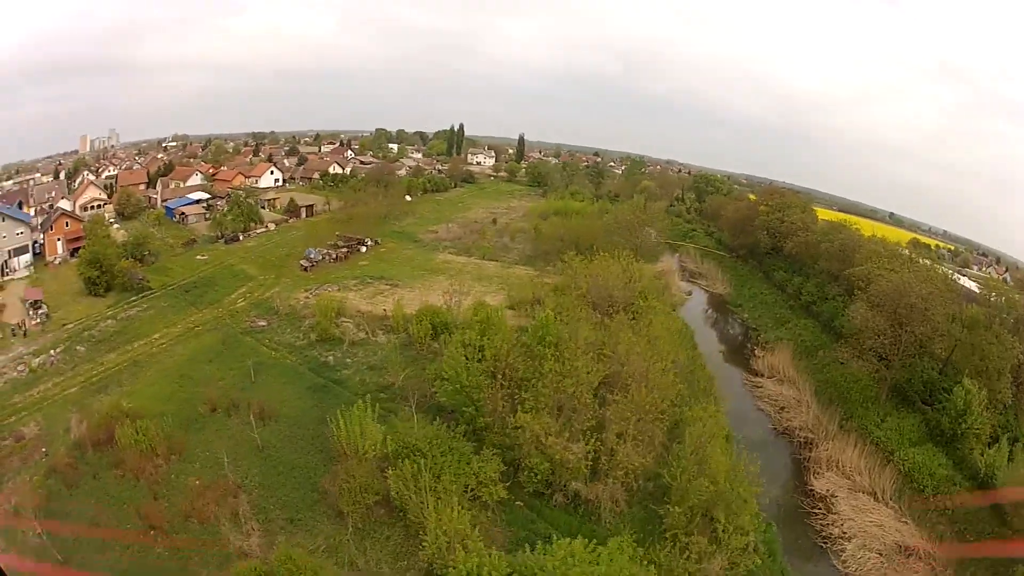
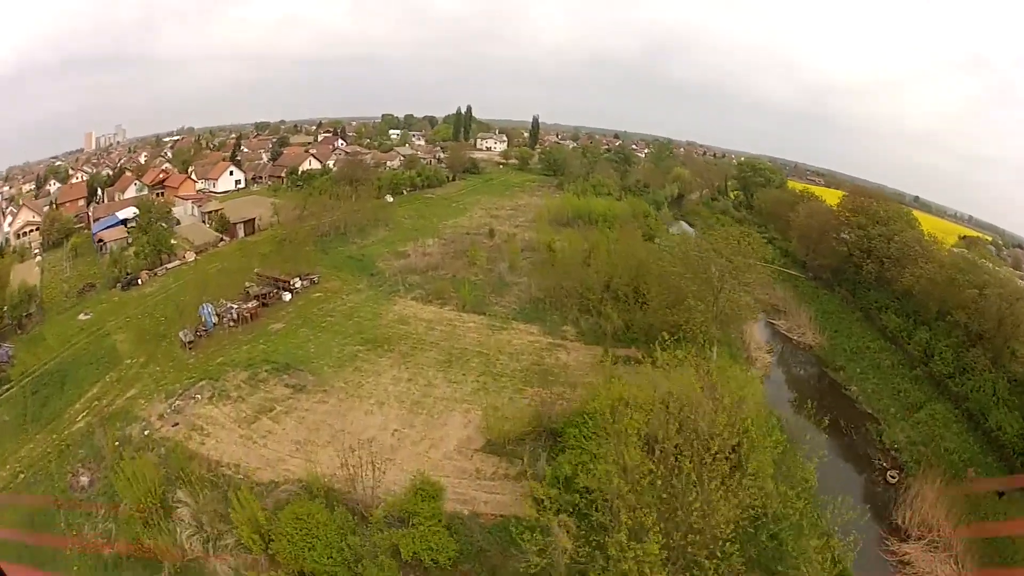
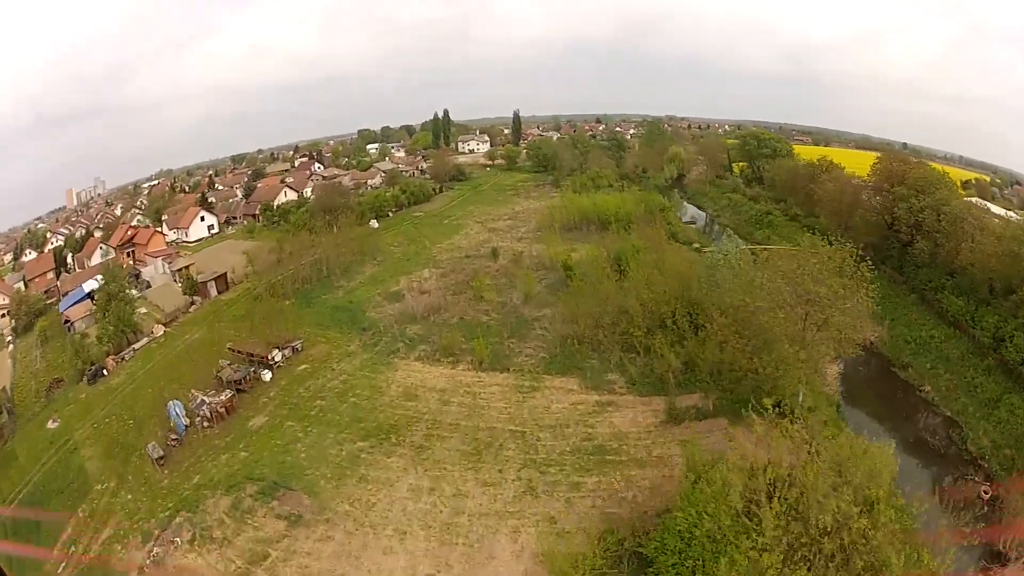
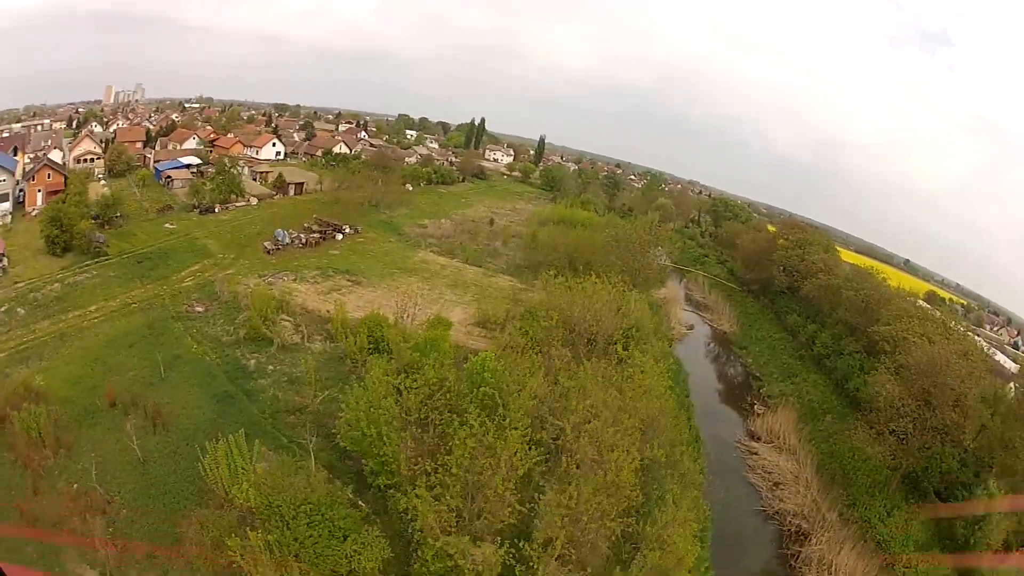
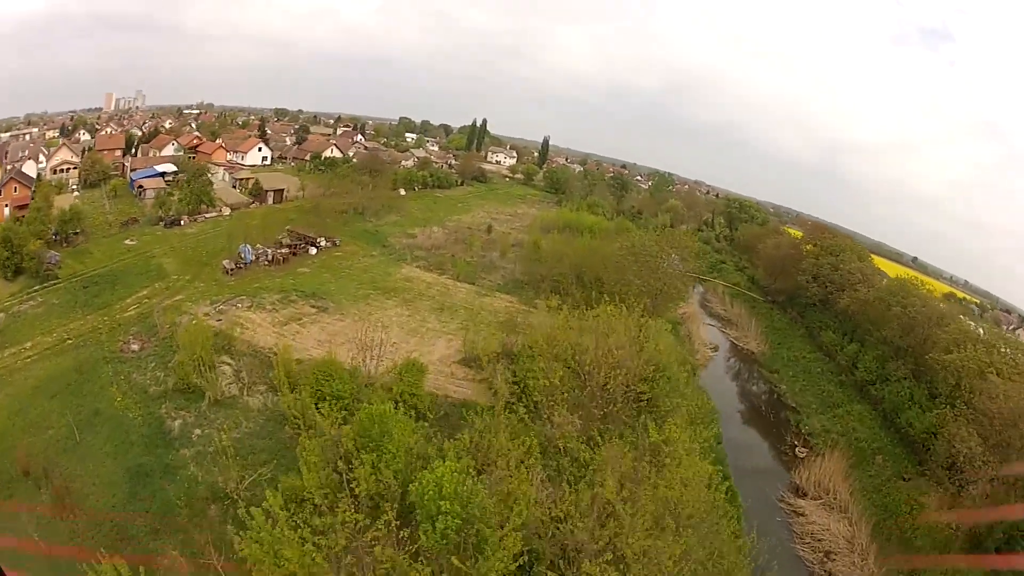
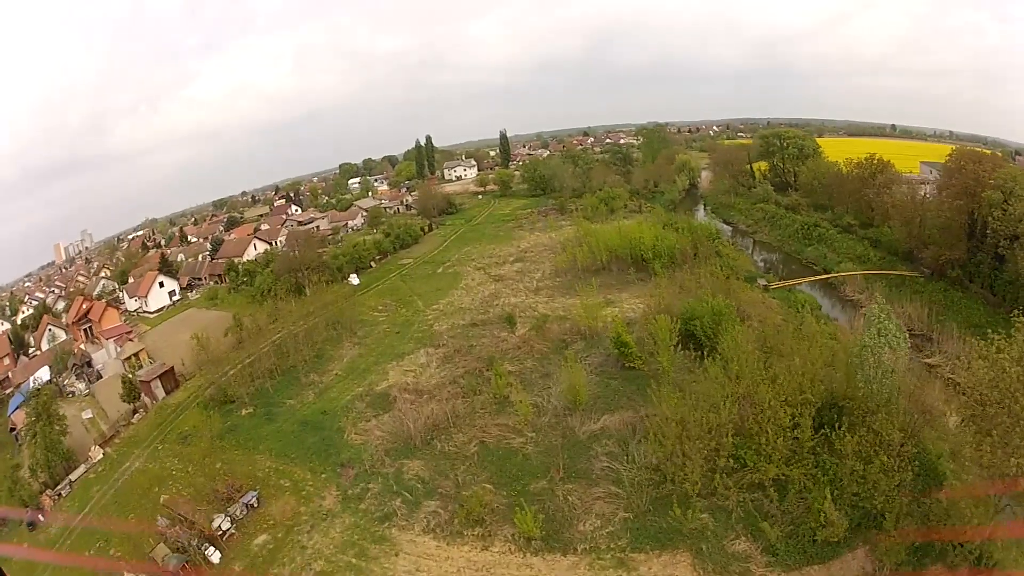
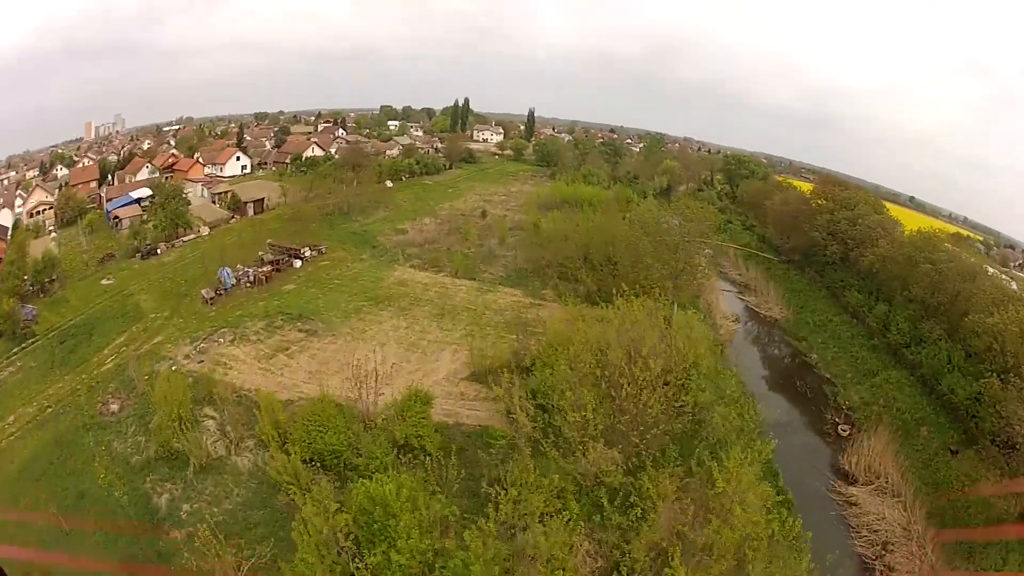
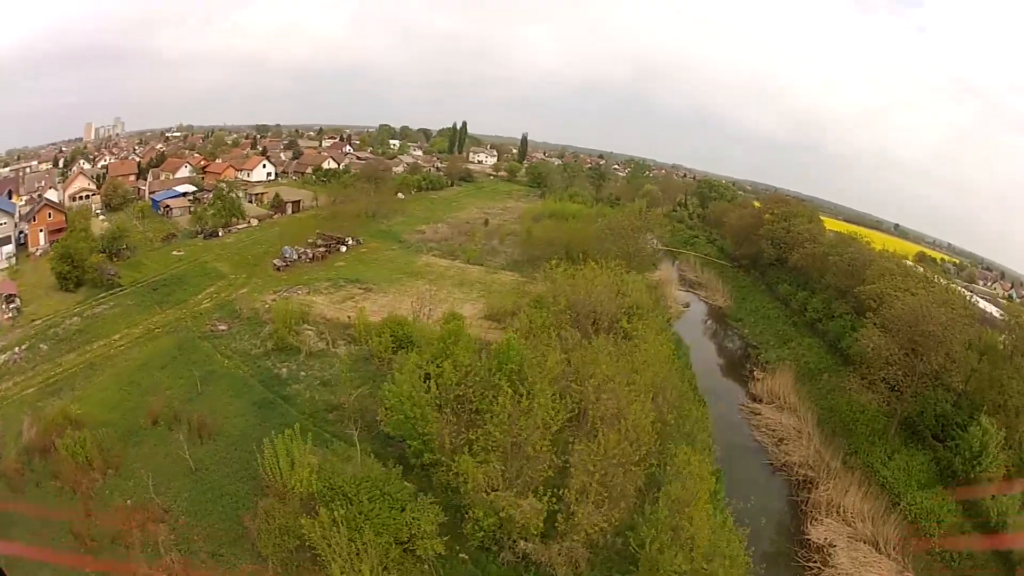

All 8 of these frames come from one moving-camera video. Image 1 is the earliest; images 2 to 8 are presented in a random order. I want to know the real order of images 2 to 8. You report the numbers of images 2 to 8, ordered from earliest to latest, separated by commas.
8, 4, 5, 7, 2, 3, 6
